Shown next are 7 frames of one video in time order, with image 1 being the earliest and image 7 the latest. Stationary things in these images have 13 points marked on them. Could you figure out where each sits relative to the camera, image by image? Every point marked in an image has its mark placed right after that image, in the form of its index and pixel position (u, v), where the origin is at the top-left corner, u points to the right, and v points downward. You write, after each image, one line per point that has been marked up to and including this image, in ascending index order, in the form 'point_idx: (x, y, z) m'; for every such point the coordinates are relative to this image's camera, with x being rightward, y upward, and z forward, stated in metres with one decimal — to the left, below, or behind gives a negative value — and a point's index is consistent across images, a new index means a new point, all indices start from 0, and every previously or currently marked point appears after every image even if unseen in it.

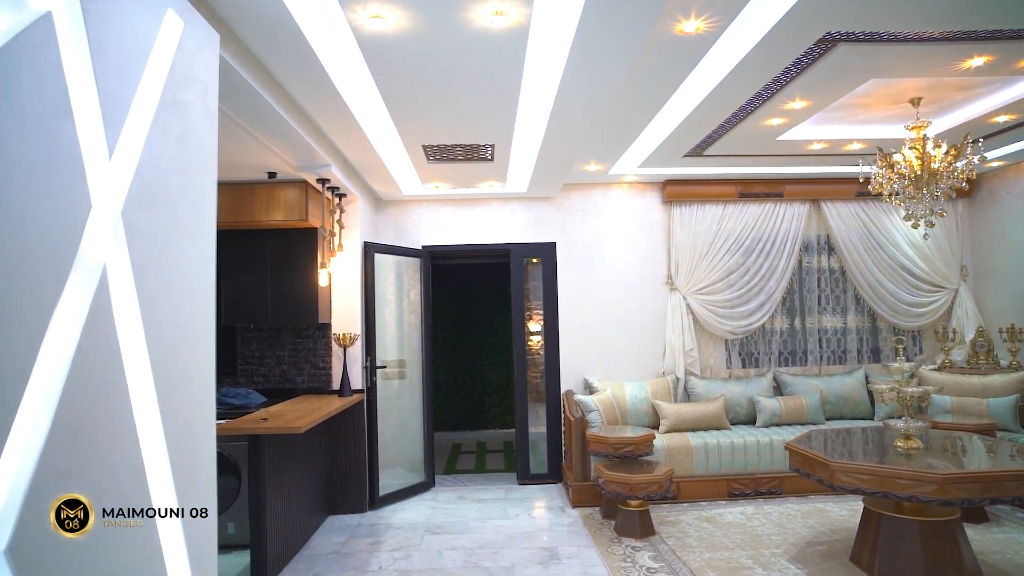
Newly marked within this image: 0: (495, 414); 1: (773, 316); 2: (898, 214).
0: (-0.2, -1.6, +8.1) m
1: (+2.3, -0.3, +5.6) m
2: (+3.4, +0.7, +5.6) m
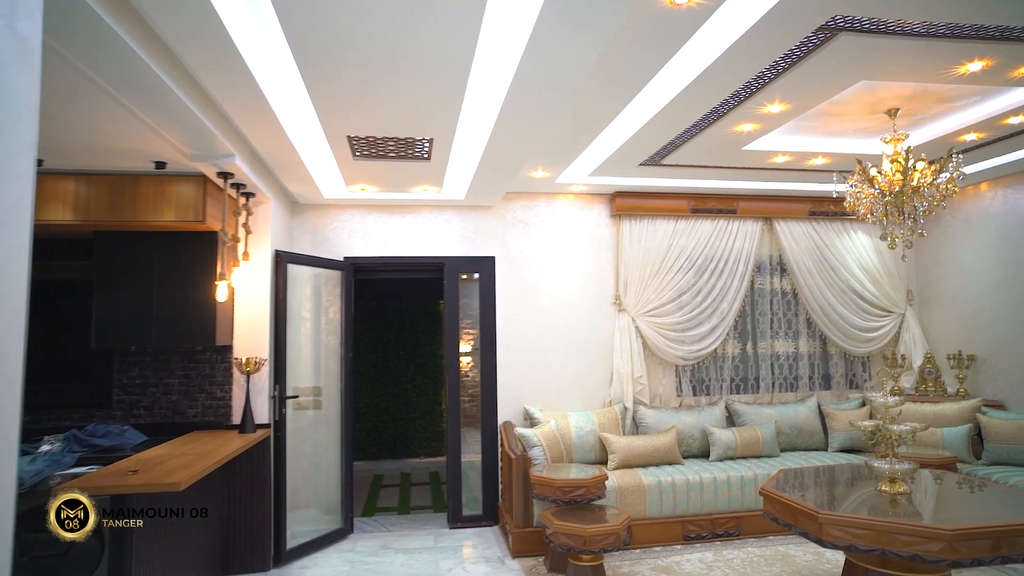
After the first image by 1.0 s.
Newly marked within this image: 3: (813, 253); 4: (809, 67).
0: (-1.1, -1.8, +7.4) m
1: (+1.7, -0.4, +5.2) m
2: (+2.9, +0.4, +5.5) m
3: (+2.5, +0.3, +5.4) m
4: (+1.3, +1.0, +2.8) m
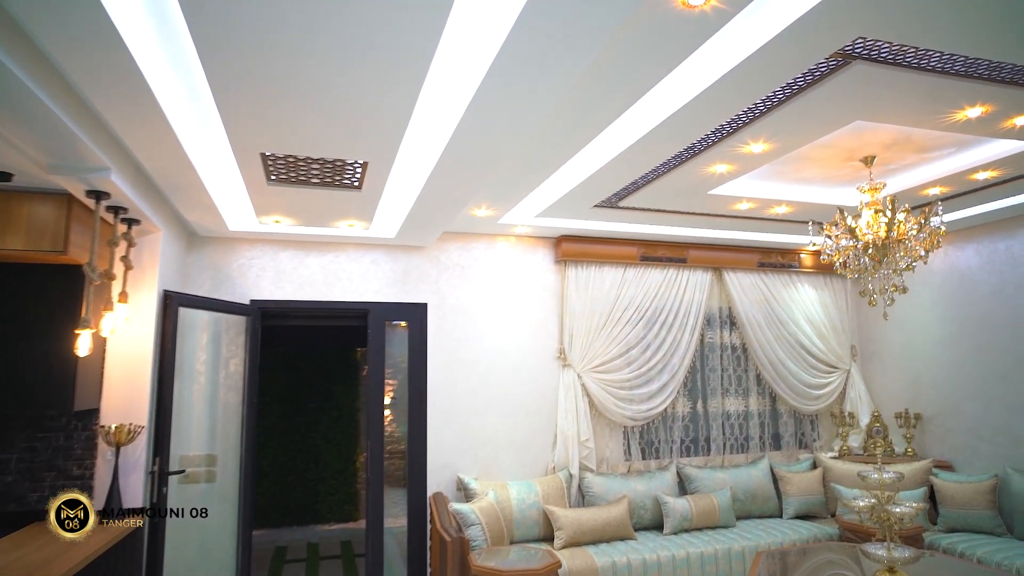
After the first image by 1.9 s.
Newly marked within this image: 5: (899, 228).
0: (-1.8, -2.3, +6.6) m
1: (+1.2, -0.9, +4.9) m
2: (+2.4, 0.0, +5.3) m
3: (+2.0, -0.1, +5.2) m
4: (+1.1, +0.7, +2.5) m
5: (+1.8, +0.3, +3.0) m
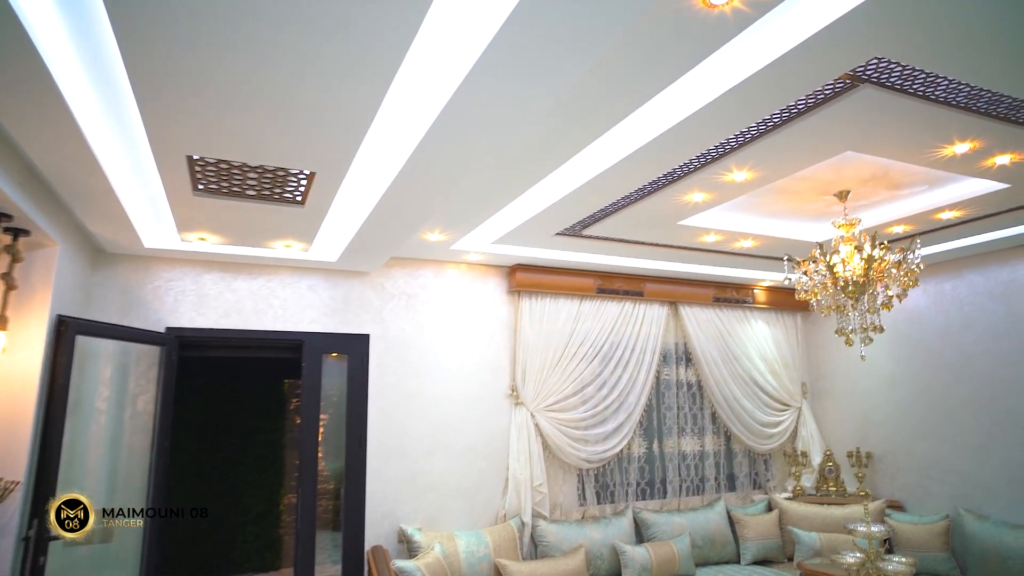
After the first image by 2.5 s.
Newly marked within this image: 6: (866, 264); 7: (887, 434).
0: (-2.4, -2.5, +5.9) m
1: (+0.9, -1.1, +4.6) m
2: (+1.9, -0.3, +5.2) m
3: (+1.6, -0.4, +5.0) m
4: (+1.0, +0.6, +2.3) m
5: (+1.7, +0.1, +2.9) m
6: (+1.6, +0.1, +2.9) m
7: (+2.9, -1.1, +4.9) m
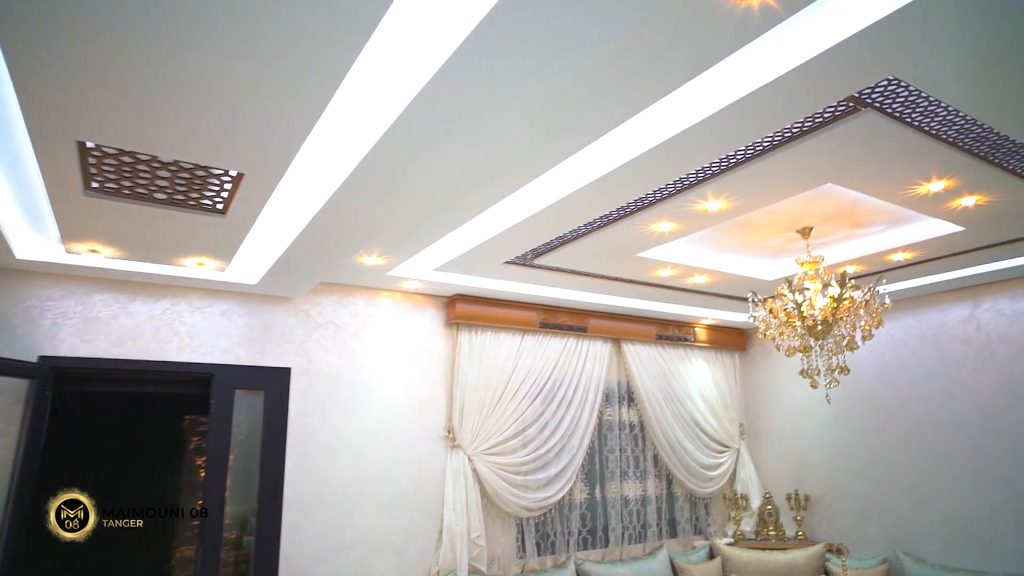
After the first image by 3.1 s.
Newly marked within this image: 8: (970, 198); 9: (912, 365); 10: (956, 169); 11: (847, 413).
0: (-3.0, -2.7, +5.1) m
1: (+0.4, -1.3, +4.4) m
2: (+1.4, -0.6, +5.1) m
3: (+1.1, -0.7, +4.9) m
4: (+0.9, +0.4, +2.2) m
5: (+1.5, -0.1, +2.8) m
6: (+1.4, -0.1, +2.8) m
7: (+2.4, -1.4, +4.8) m
8: (+1.8, +0.4, +2.5) m
9: (+2.8, -0.5, +4.4) m
10: (+1.6, +0.4, +2.3) m
11: (+2.5, -0.9, +4.7) m
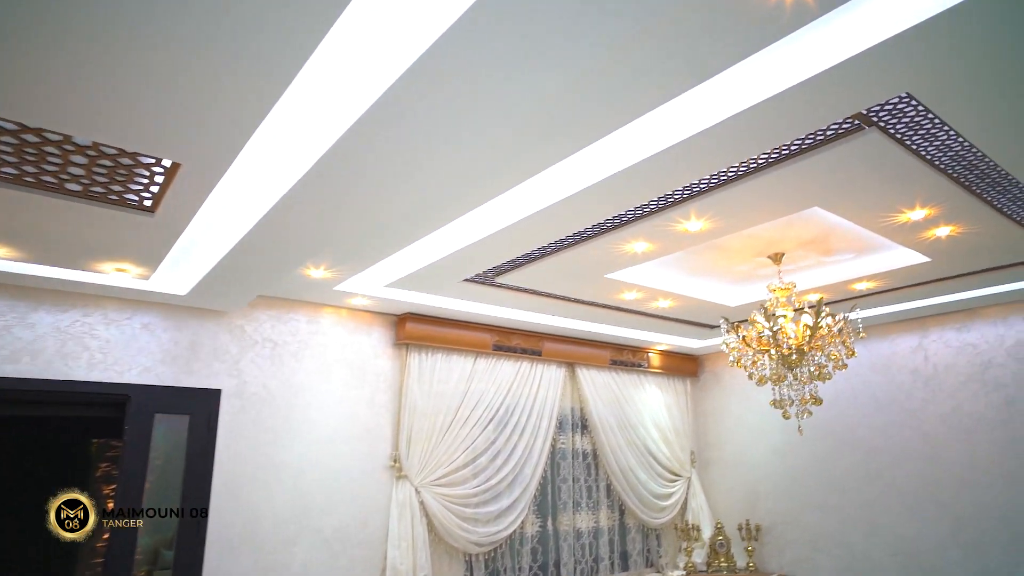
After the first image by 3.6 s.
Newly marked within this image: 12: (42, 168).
0: (-3.5, -2.8, +4.5) m
1: (+0.1, -1.5, +4.1) m
2: (+1.0, -0.8, +5.0) m
3: (+0.7, -0.9, +4.7) m
4: (+0.9, +0.4, +2.1) m
5: (+1.3, -0.2, +2.7) m
6: (+1.2, -0.2, +2.7) m
7: (+2.0, -1.6, +4.8) m
8: (+1.7, +0.2, +2.5) m
9: (+2.4, -0.7, +4.4) m
10: (+1.5, +0.3, +2.2) m
11: (+2.1, -1.1, +4.7) m
12: (-1.4, +0.3, +1.9) m
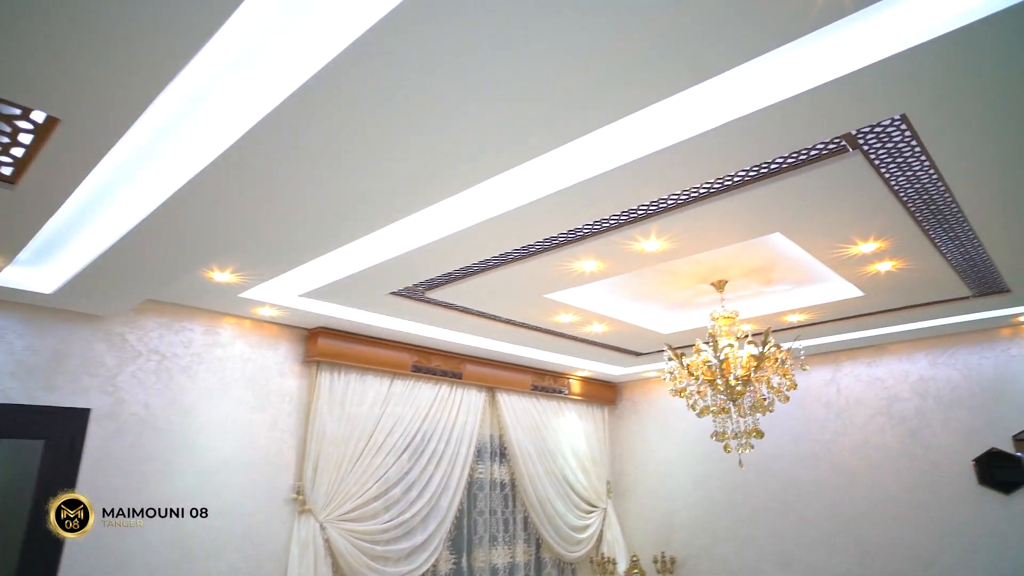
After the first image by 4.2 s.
0: (-4.1, -2.7, +3.6) m
1: (-0.4, -1.6, +3.8) m
2: (+0.4, -1.0, +4.8) m
3: (+0.1, -1.0, +4.5) m
4: (+0.7, +0.3, +2.0) m
5: (+1.0, -0.3, +2.6) m
6: (+1.0, -0.3, +2.6) m
7: (+1.3, -1.8, +4.7) m
8: (+1.5, +0.1, +2.5) m
9: (+1.9, -1.0, +4.5) m
10: (+1.3, +0.2, +2.2) m
11: (+1.5, -1.4, +4.7) m
12: (-1.5, +0.4, +1.4) m
